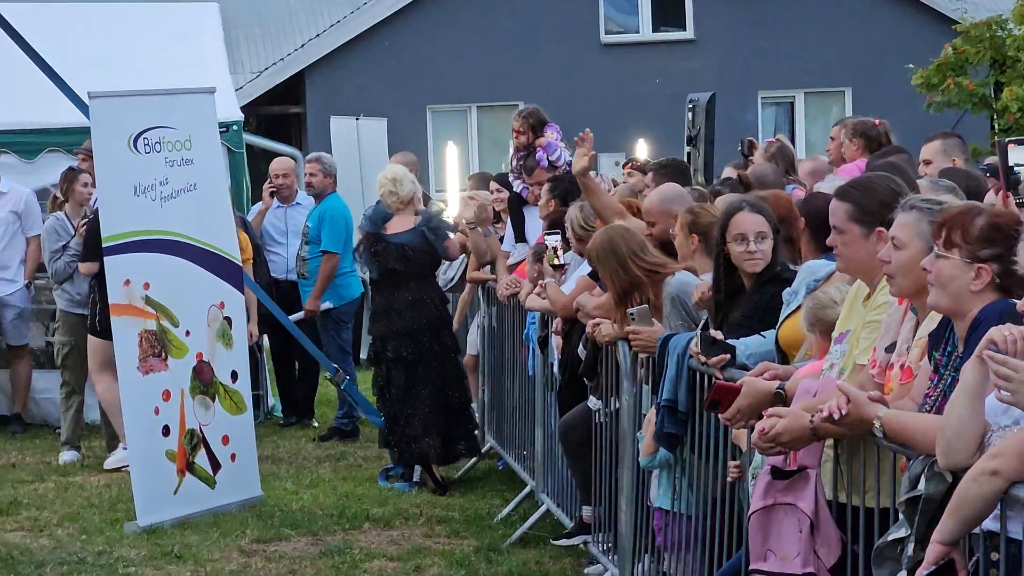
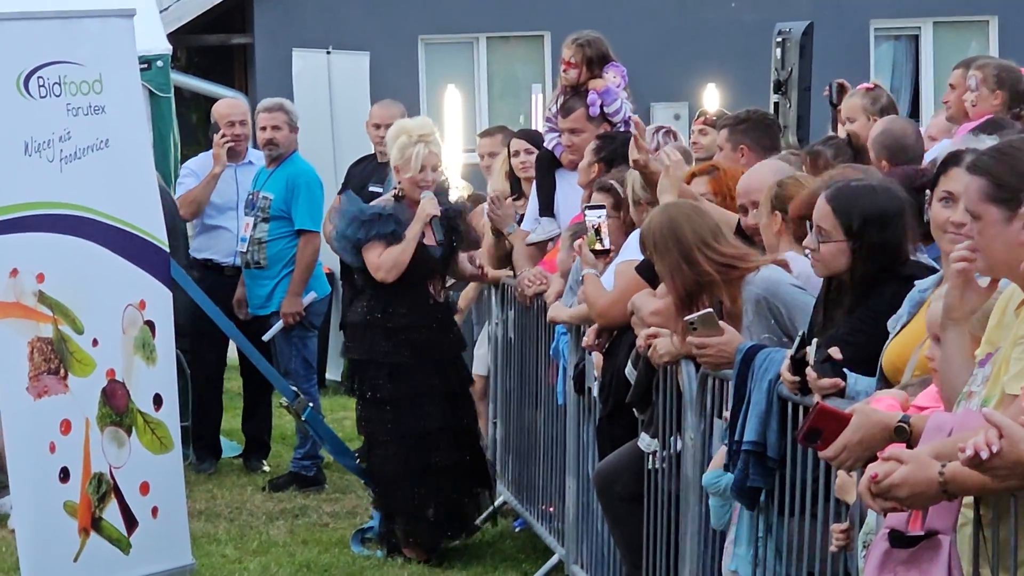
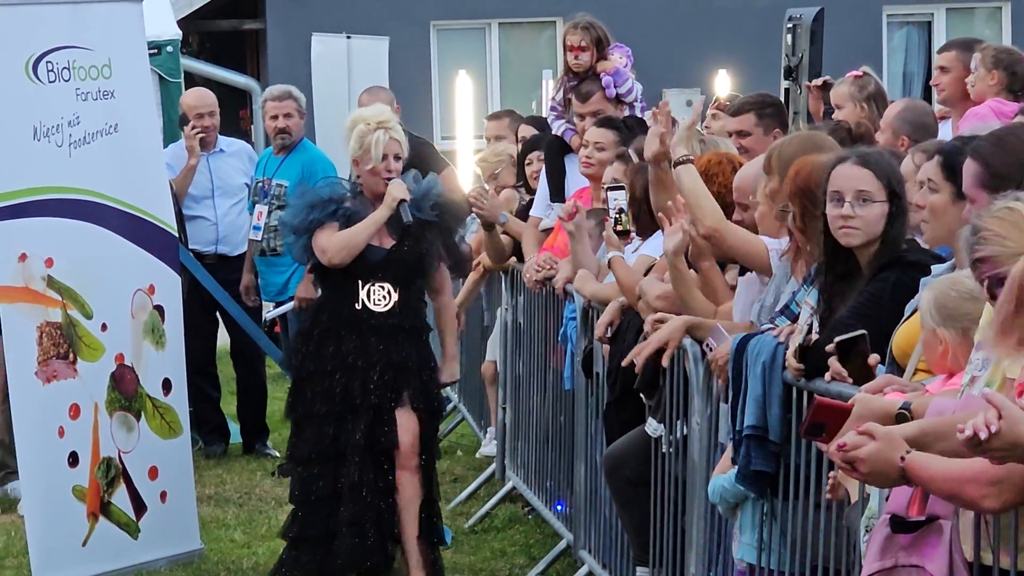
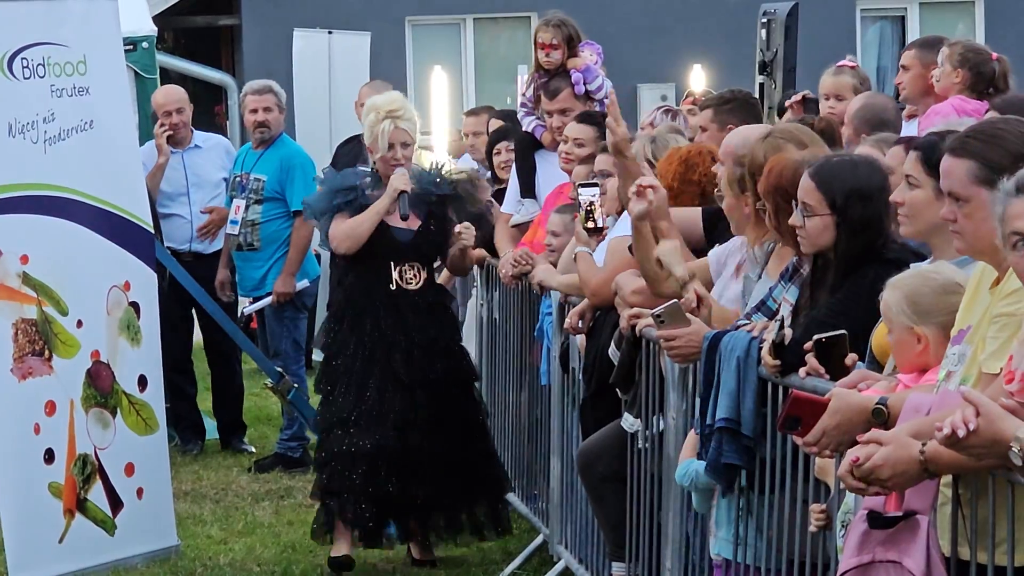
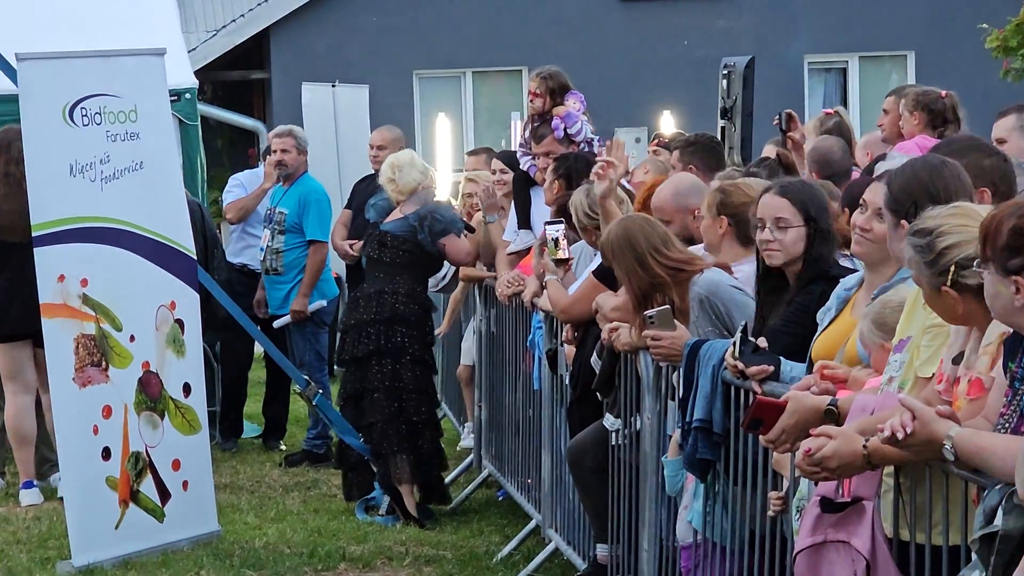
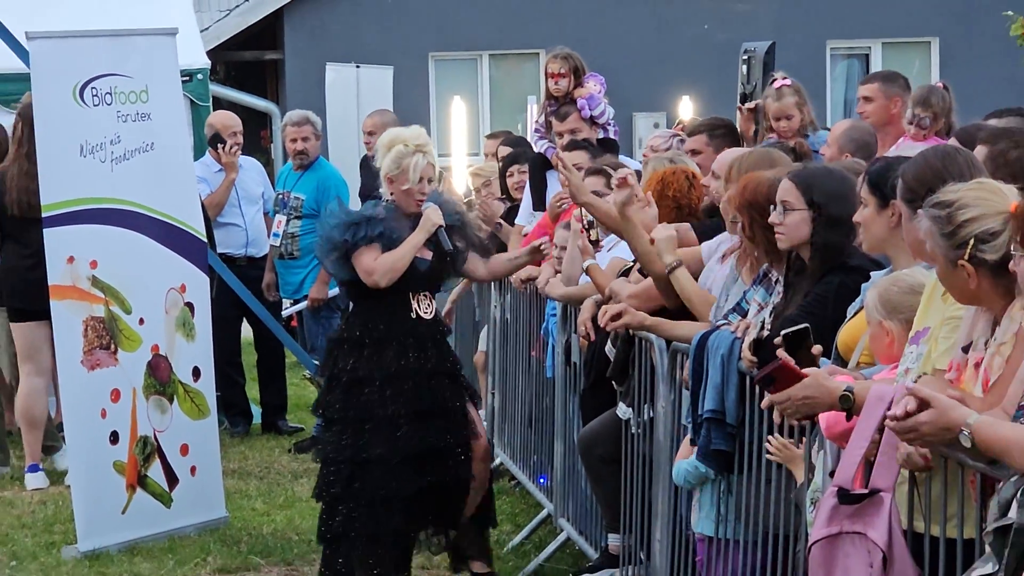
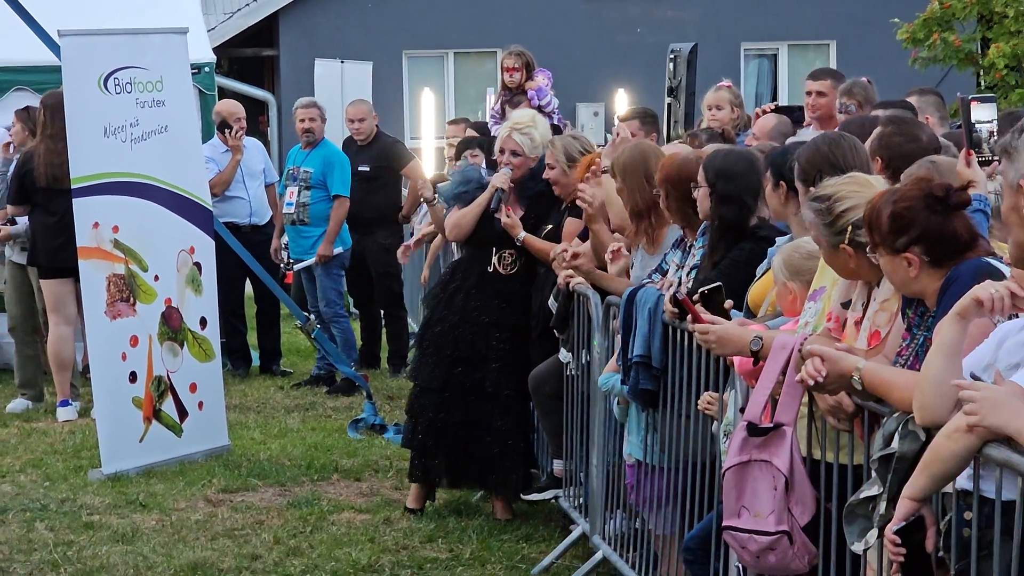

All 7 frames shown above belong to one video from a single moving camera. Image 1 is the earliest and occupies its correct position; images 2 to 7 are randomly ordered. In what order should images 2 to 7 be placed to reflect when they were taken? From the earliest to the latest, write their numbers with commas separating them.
5, 2, 4, 3, 6, 7
